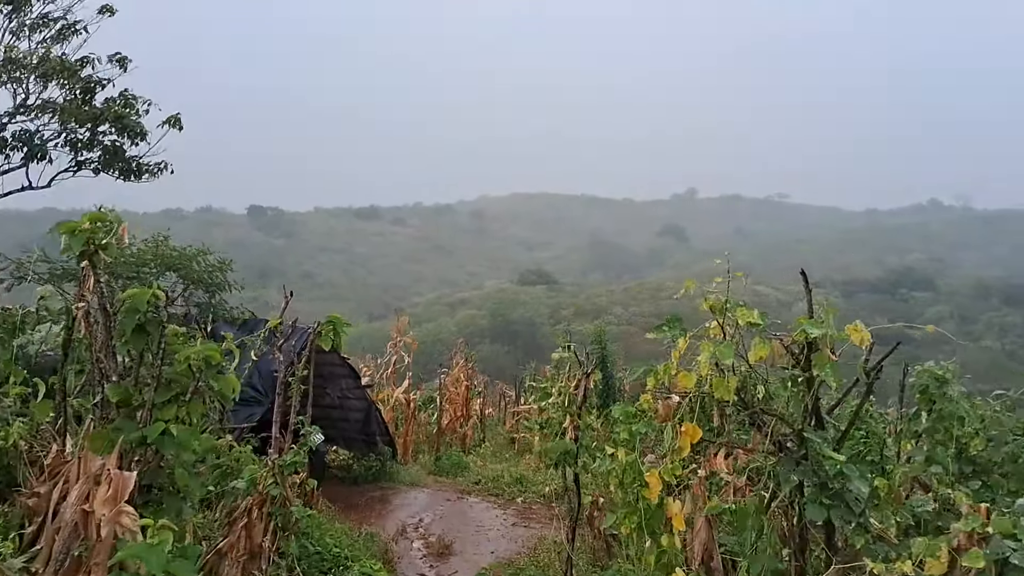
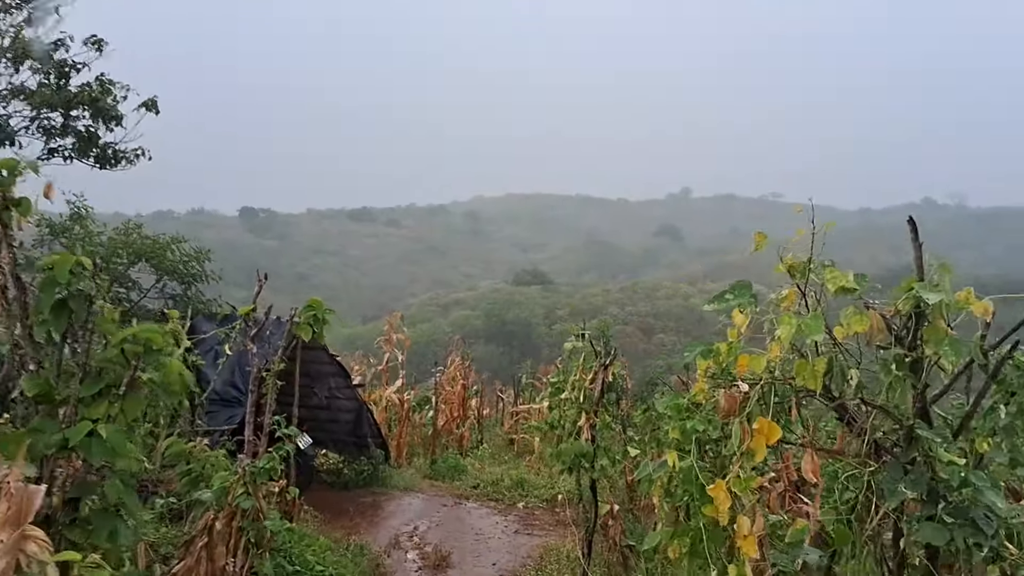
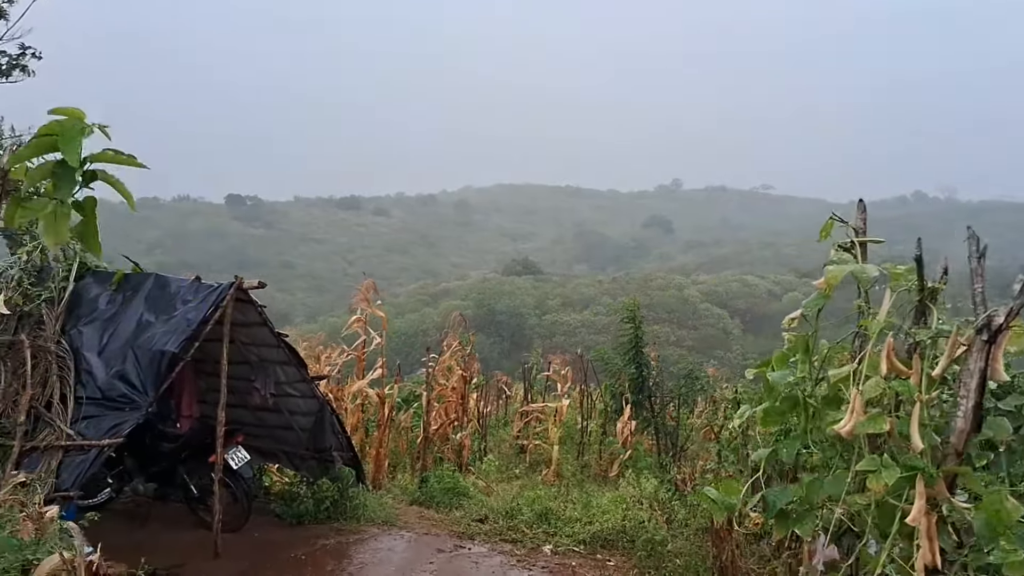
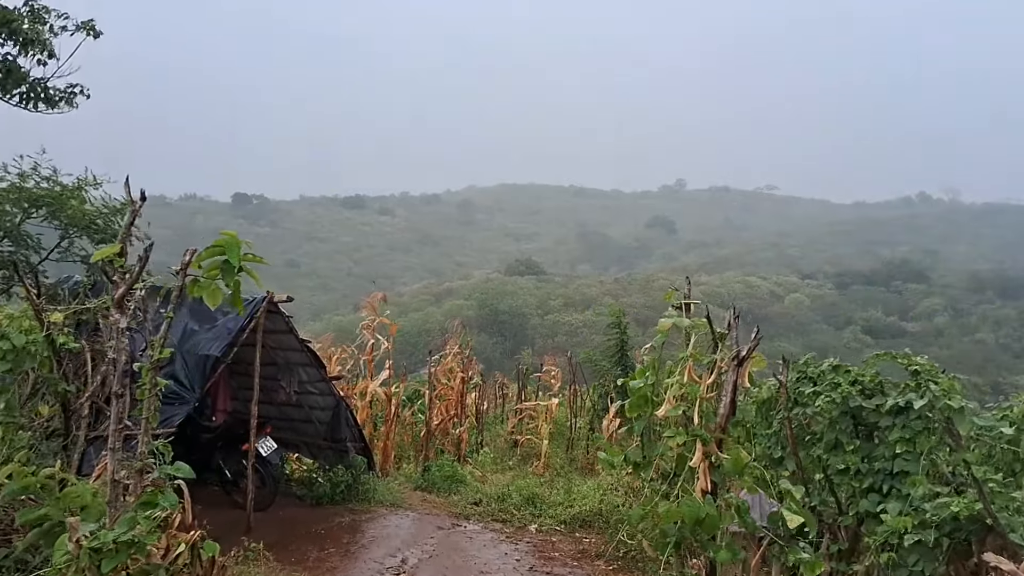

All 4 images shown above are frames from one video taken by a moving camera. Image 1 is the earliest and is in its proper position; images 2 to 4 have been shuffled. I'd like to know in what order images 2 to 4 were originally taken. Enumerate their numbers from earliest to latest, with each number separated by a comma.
2, 4, 3
